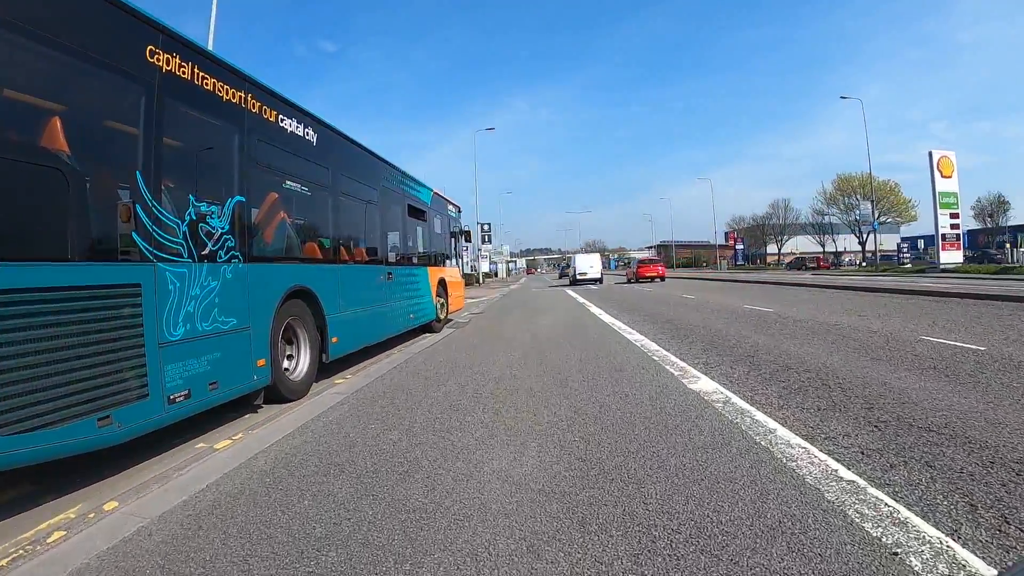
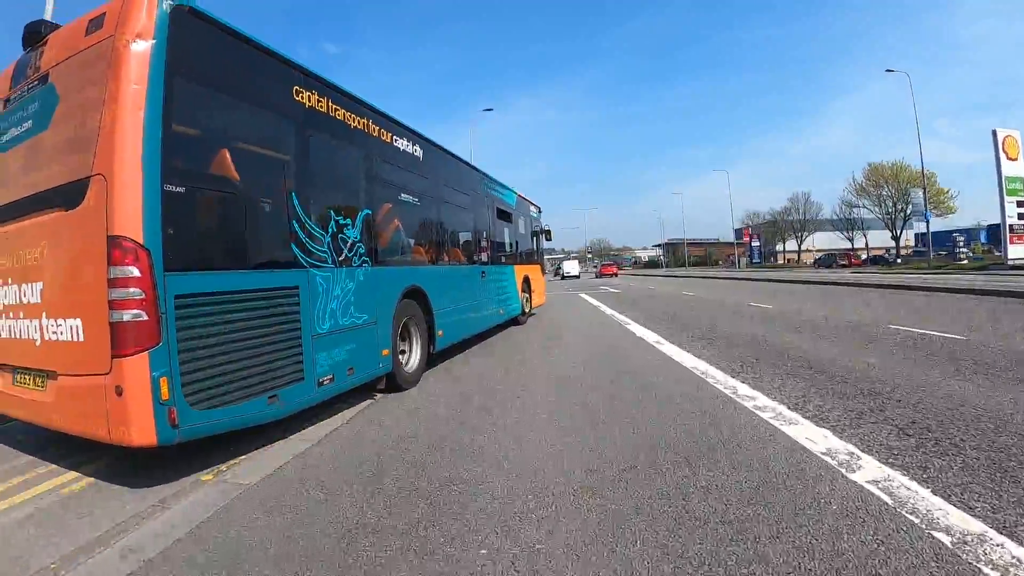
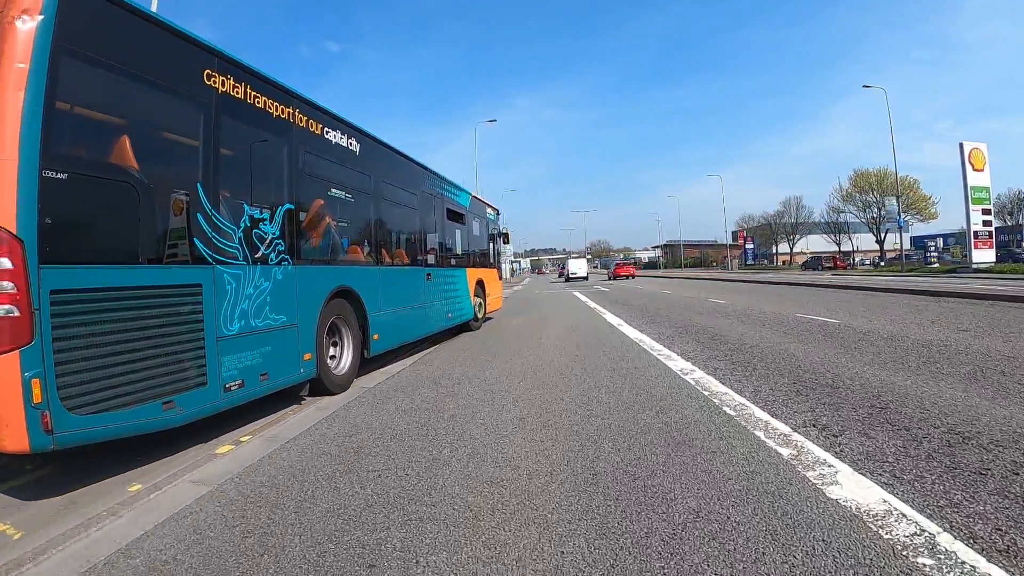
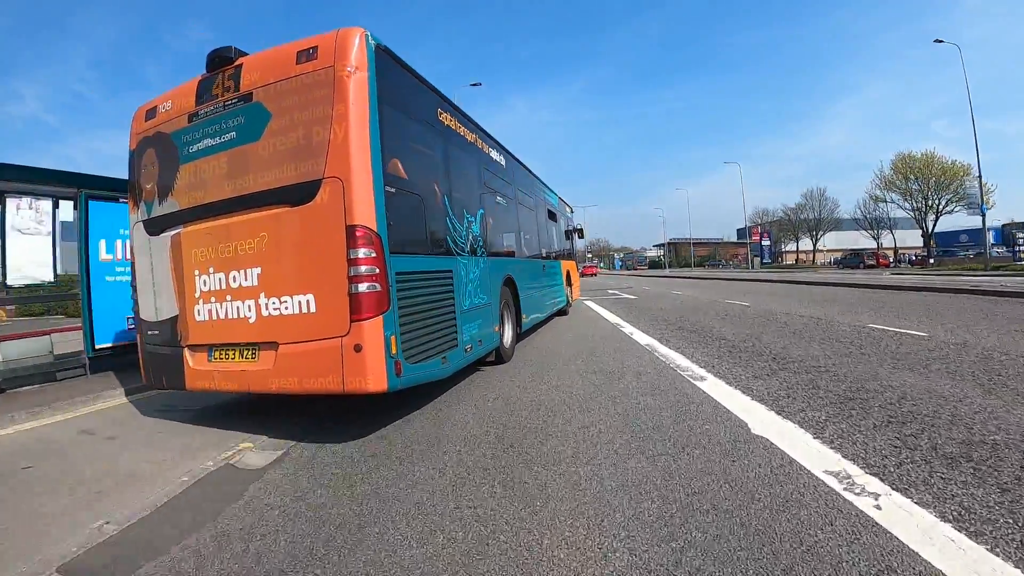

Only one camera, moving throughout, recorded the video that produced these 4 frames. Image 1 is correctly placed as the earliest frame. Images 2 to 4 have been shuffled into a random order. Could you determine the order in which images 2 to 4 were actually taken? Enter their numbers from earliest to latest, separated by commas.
3, 2, 4
